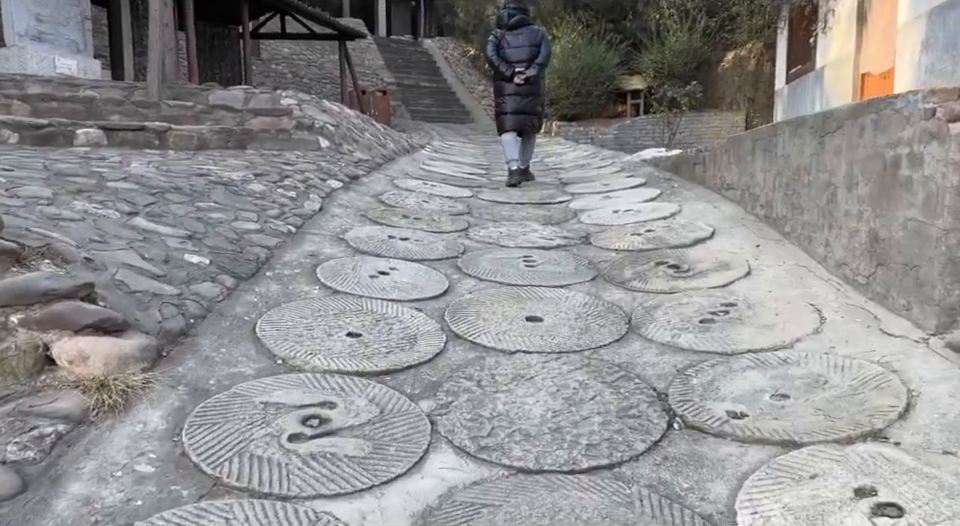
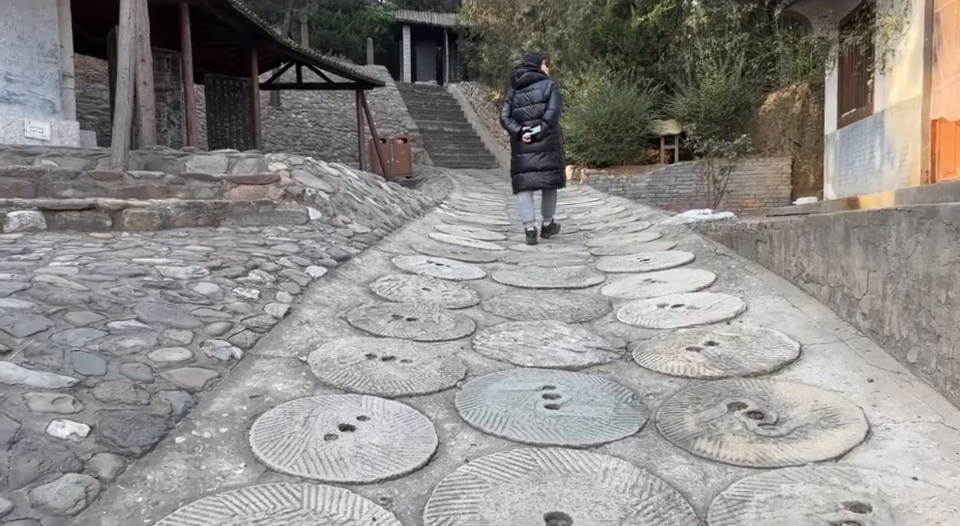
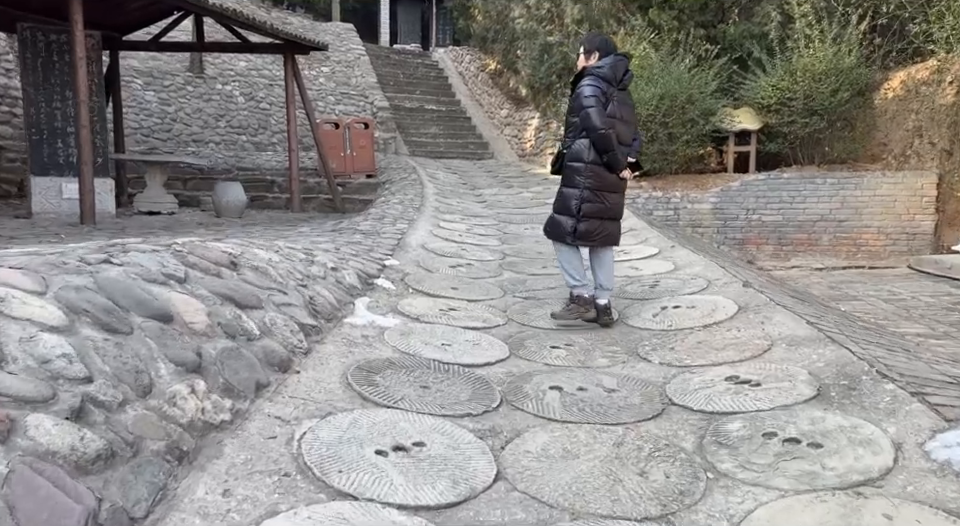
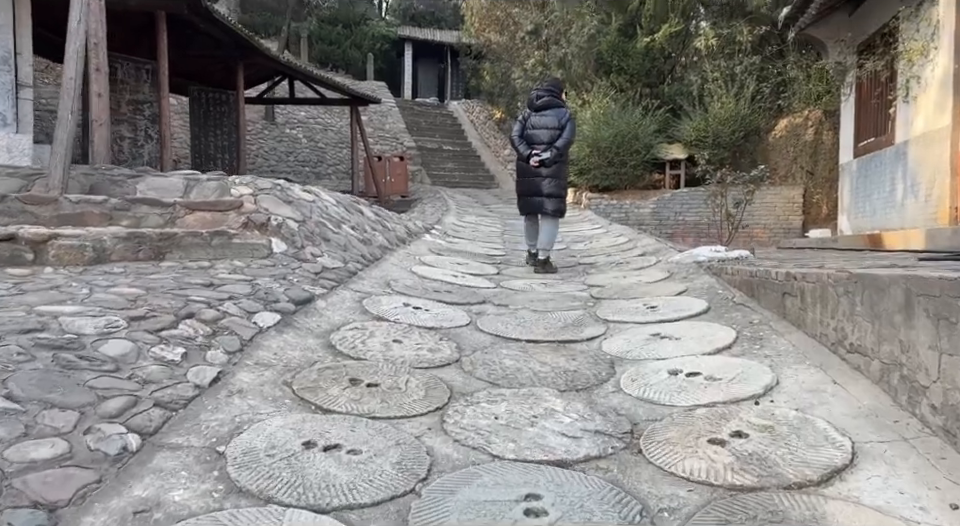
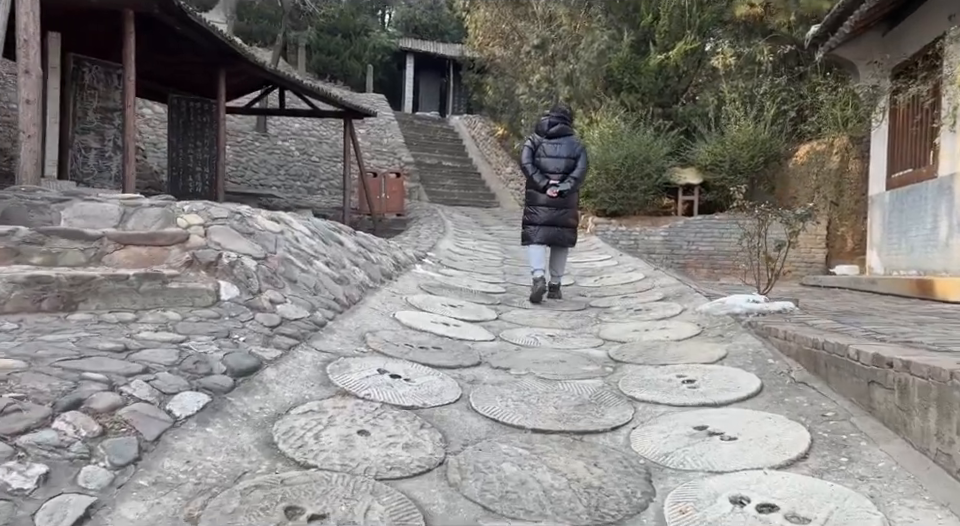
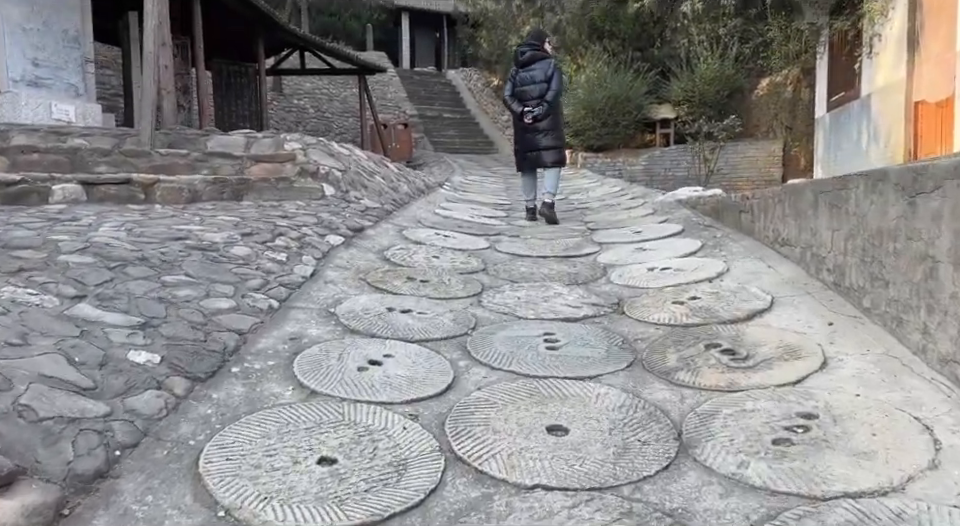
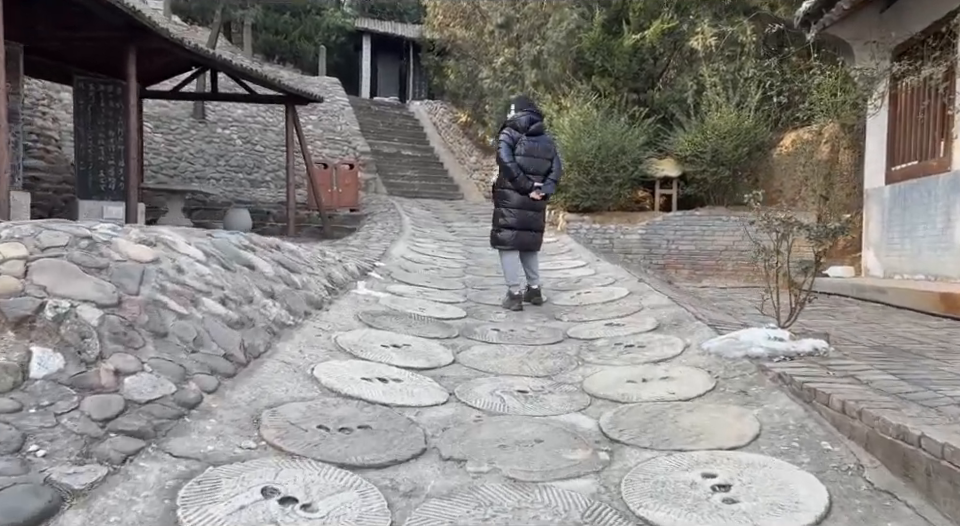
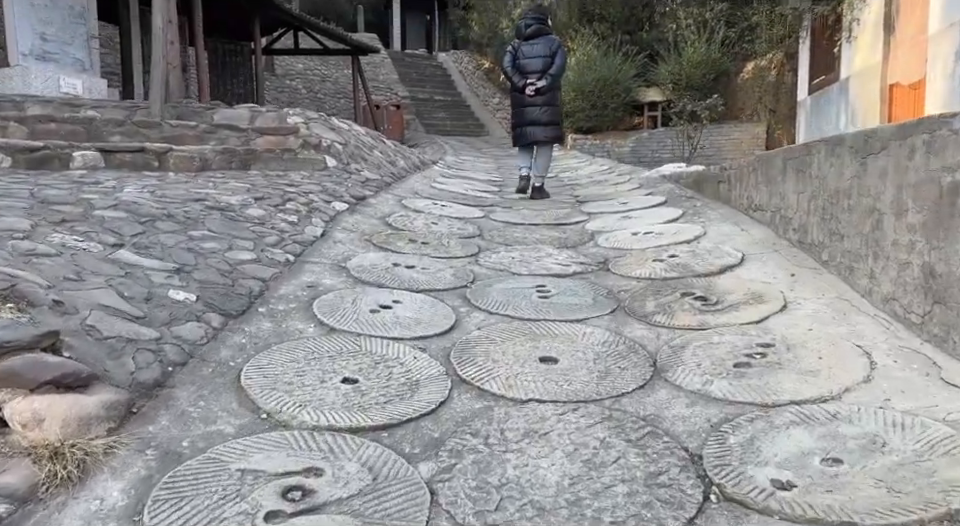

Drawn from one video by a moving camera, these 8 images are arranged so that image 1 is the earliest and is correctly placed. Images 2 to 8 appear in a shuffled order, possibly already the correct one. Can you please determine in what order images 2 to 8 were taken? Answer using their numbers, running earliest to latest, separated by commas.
8, 6, 2, 4, 5, 7, 3
